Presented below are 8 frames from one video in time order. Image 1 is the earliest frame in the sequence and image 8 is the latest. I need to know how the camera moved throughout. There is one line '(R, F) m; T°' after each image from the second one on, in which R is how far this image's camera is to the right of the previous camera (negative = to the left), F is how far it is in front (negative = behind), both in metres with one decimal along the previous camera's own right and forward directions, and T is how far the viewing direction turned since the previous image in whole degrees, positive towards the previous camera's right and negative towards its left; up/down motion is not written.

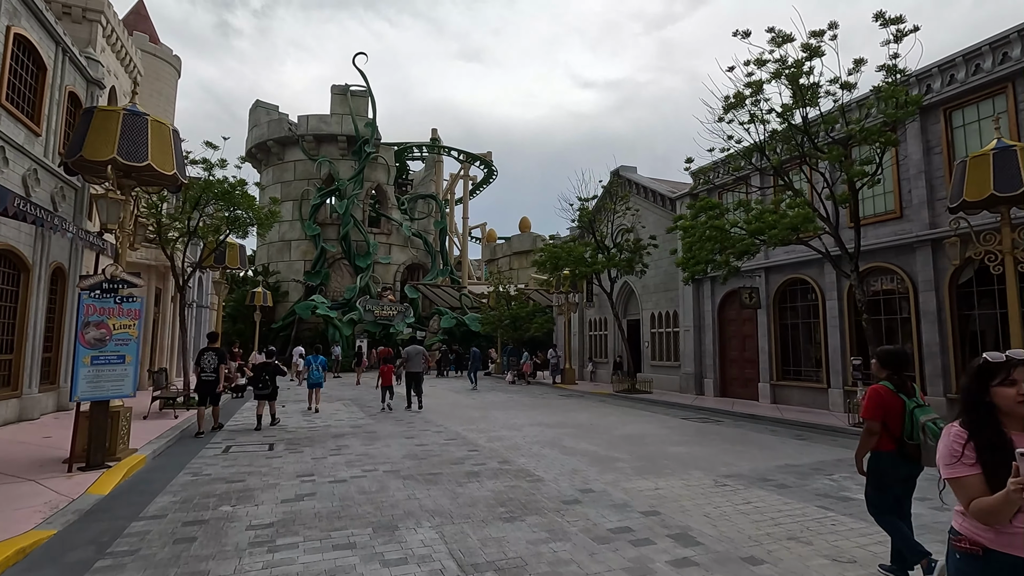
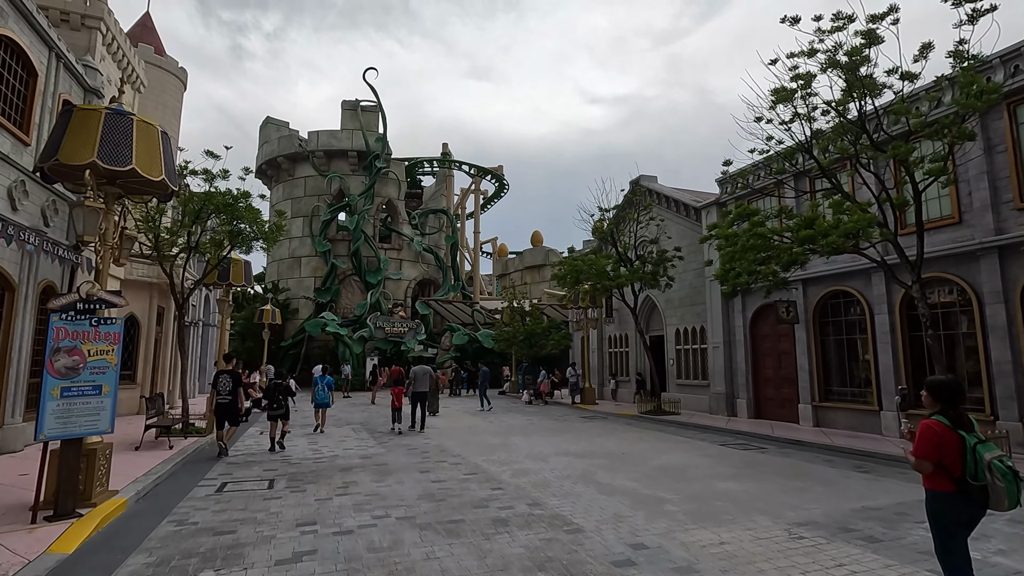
(-0.2, +1.0) m; -1°
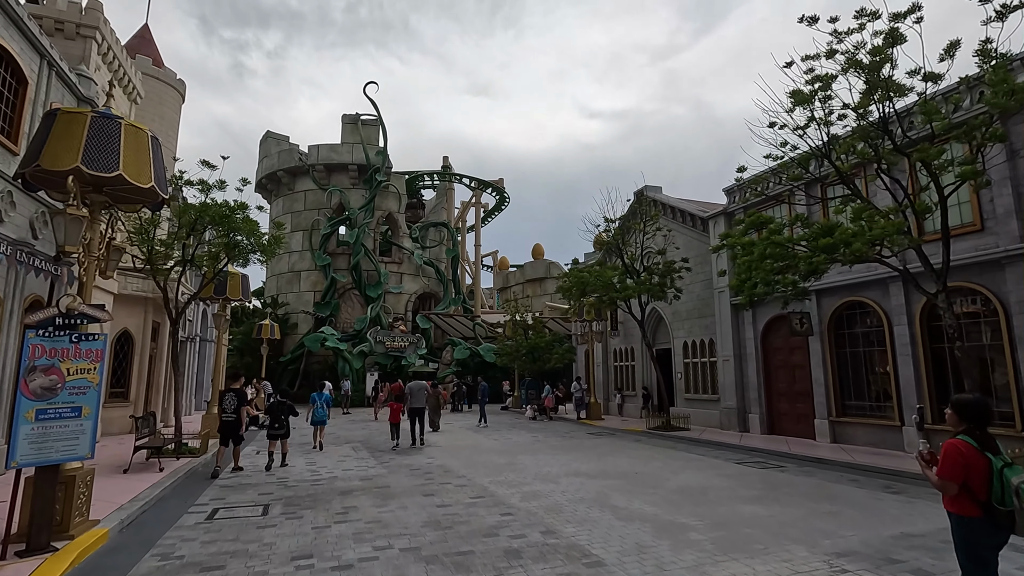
(-0.1, +0.5) m; 0°
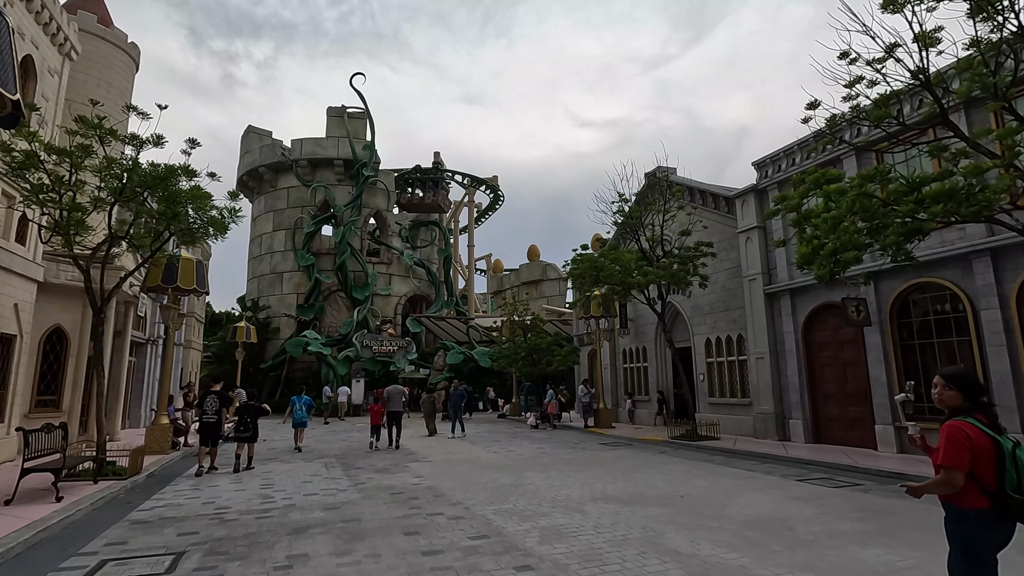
(-0.2, +2.4) m; +1°
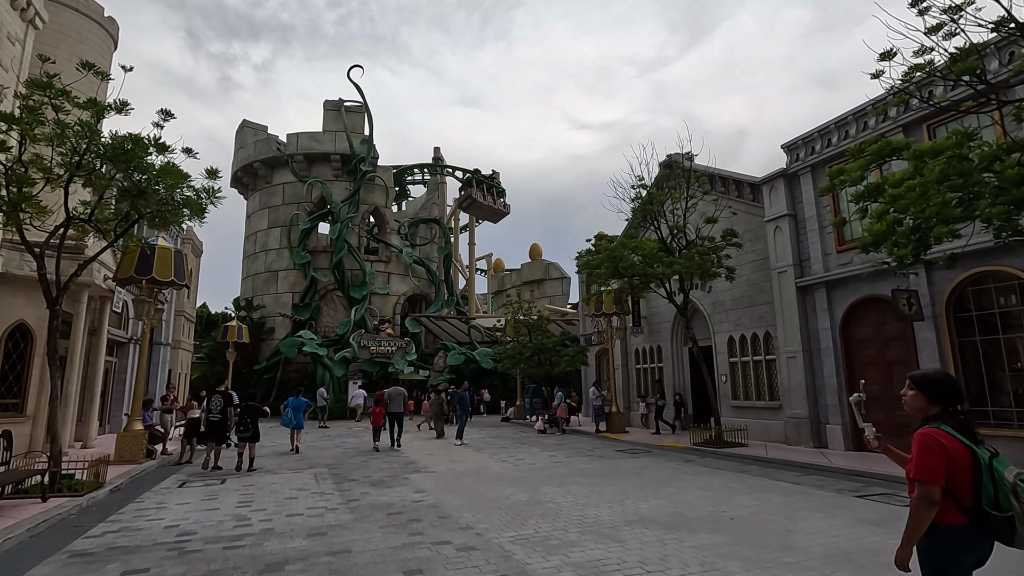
(-0.3, +1.3) m; 0°
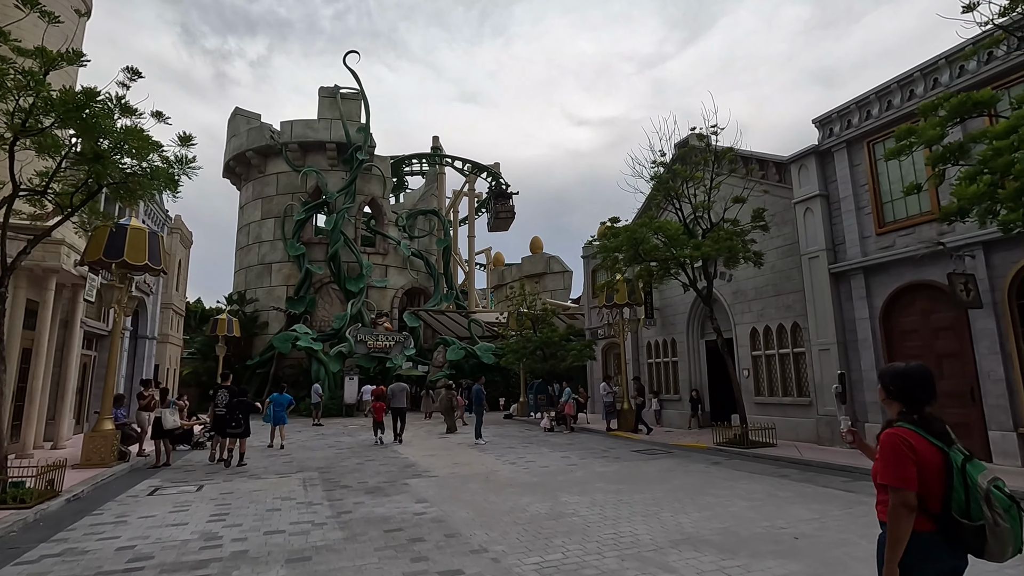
(-0.2, +1.2) m; 0°
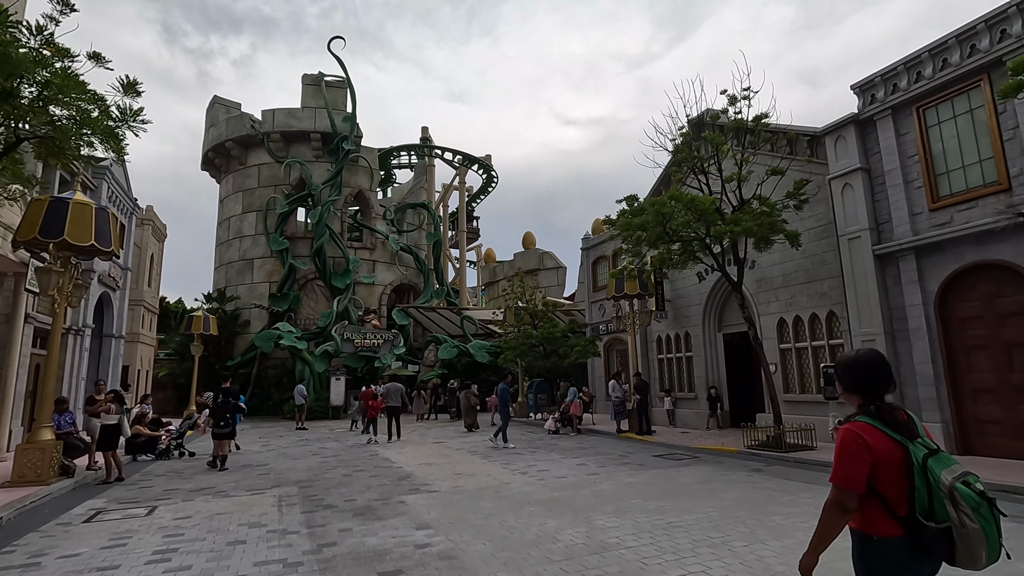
(-0.4, +1.5) m; +1°
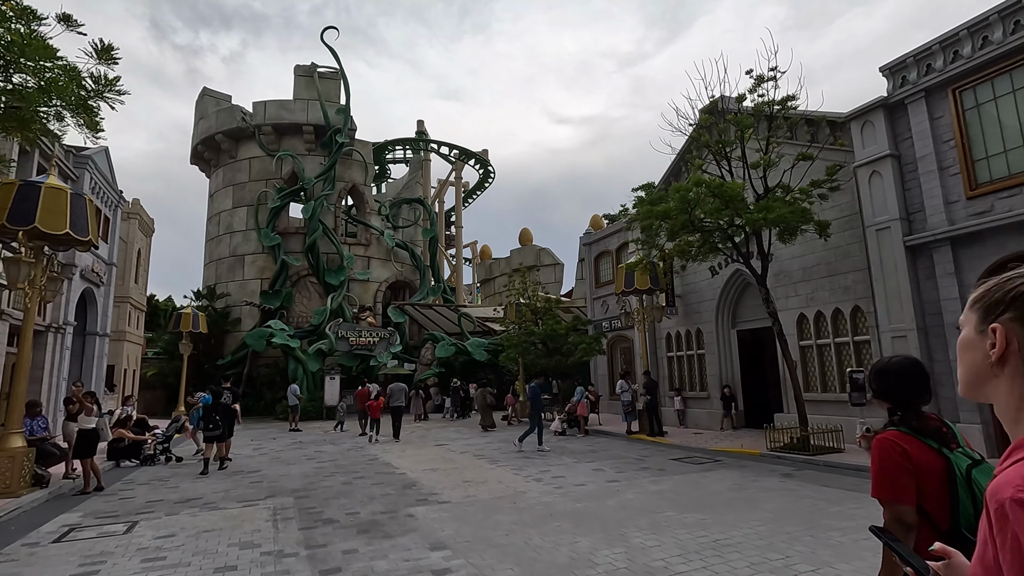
(-0.3, +0.7) m; +1°
